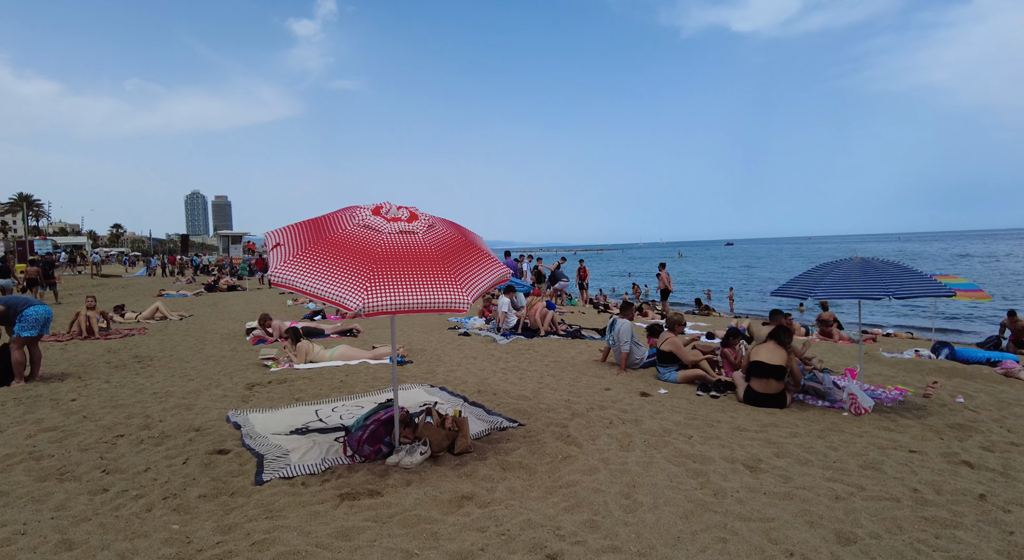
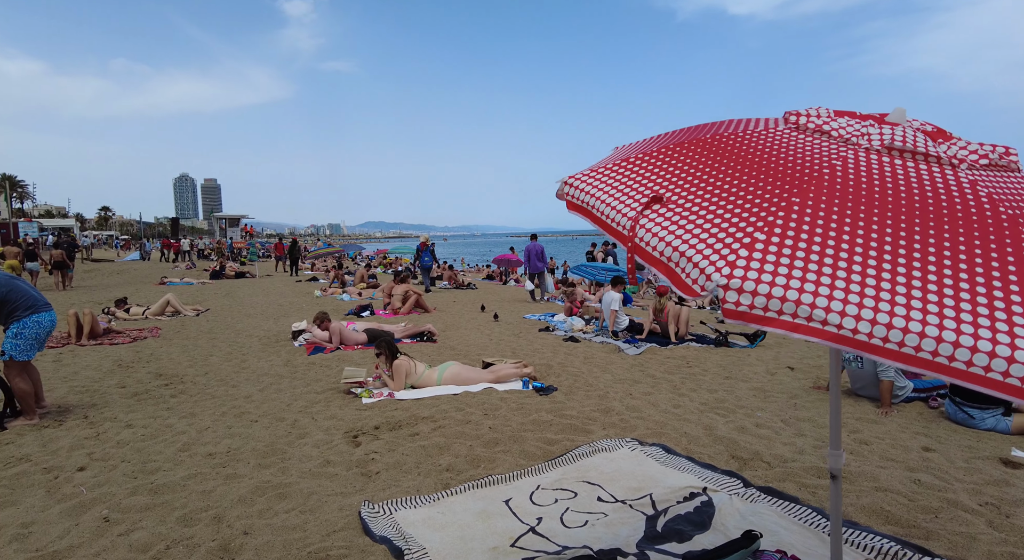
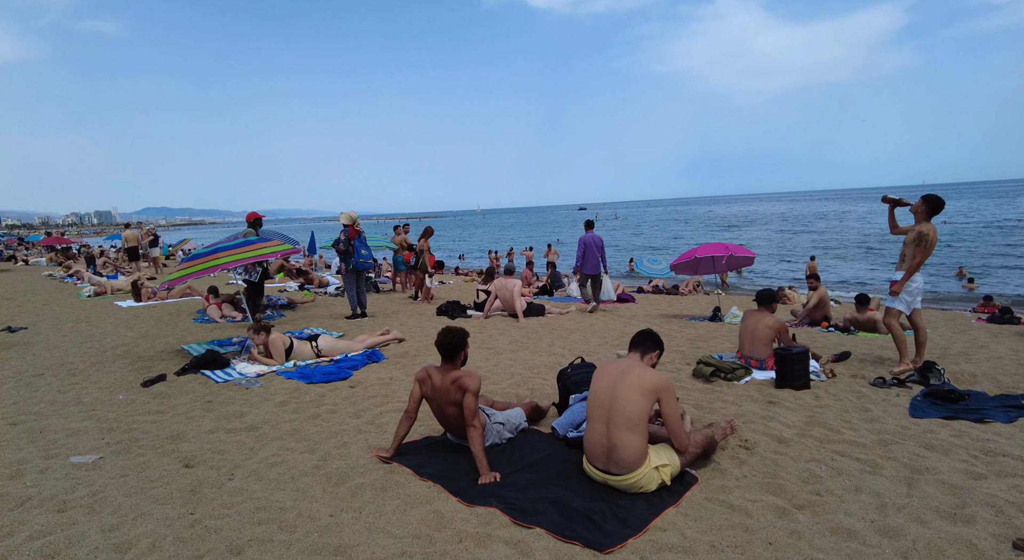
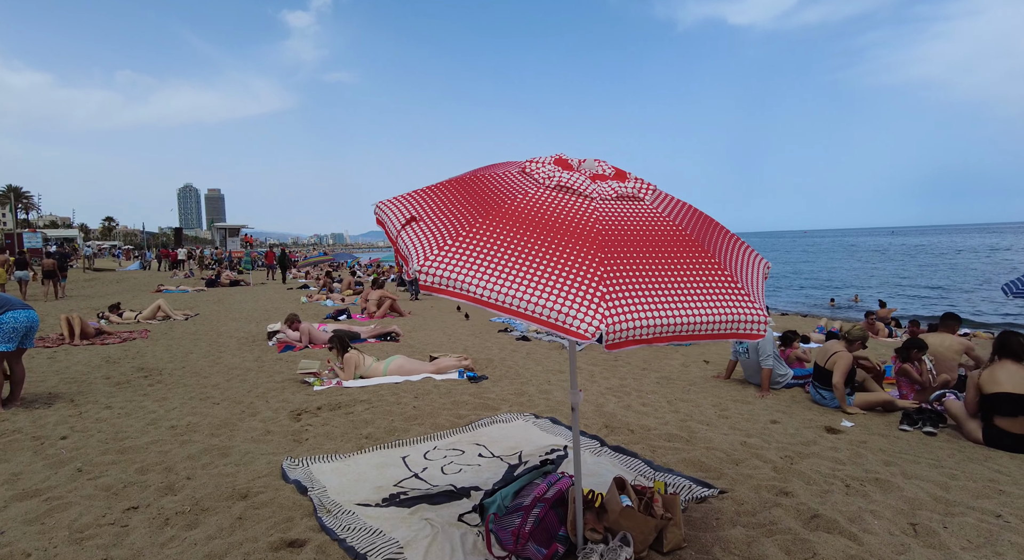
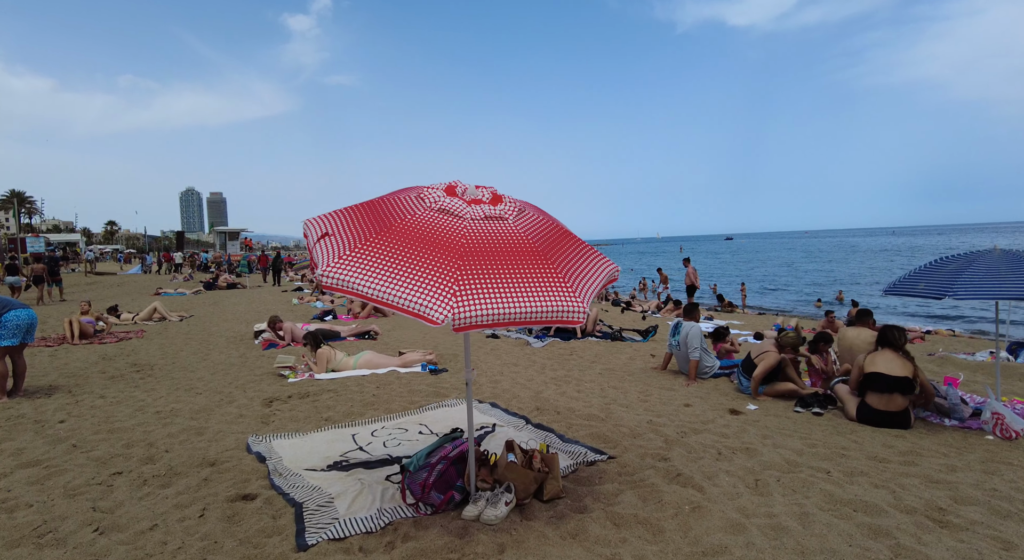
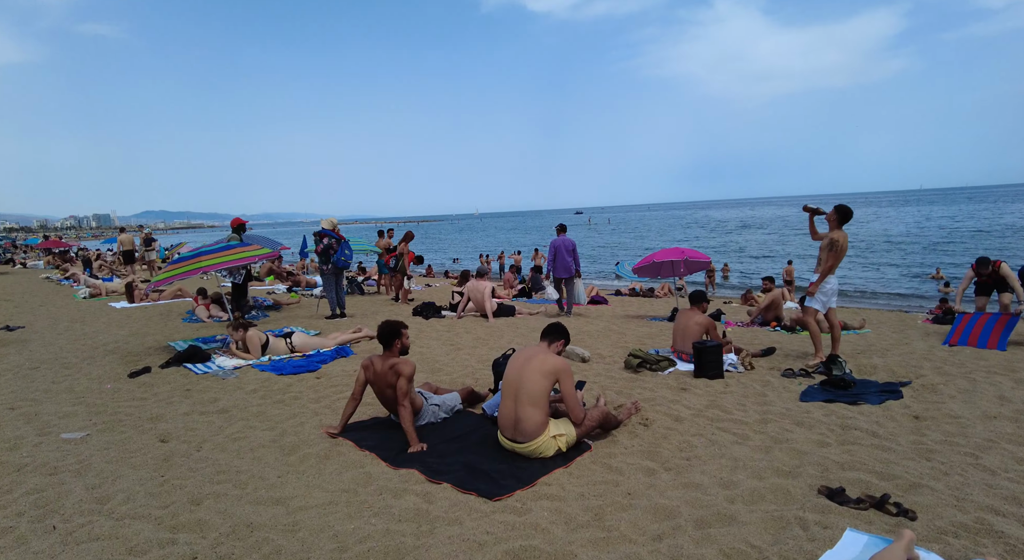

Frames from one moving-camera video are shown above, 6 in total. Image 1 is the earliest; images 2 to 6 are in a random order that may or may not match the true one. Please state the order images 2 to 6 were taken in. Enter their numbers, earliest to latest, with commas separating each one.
5, 4, 2, 6, 3
